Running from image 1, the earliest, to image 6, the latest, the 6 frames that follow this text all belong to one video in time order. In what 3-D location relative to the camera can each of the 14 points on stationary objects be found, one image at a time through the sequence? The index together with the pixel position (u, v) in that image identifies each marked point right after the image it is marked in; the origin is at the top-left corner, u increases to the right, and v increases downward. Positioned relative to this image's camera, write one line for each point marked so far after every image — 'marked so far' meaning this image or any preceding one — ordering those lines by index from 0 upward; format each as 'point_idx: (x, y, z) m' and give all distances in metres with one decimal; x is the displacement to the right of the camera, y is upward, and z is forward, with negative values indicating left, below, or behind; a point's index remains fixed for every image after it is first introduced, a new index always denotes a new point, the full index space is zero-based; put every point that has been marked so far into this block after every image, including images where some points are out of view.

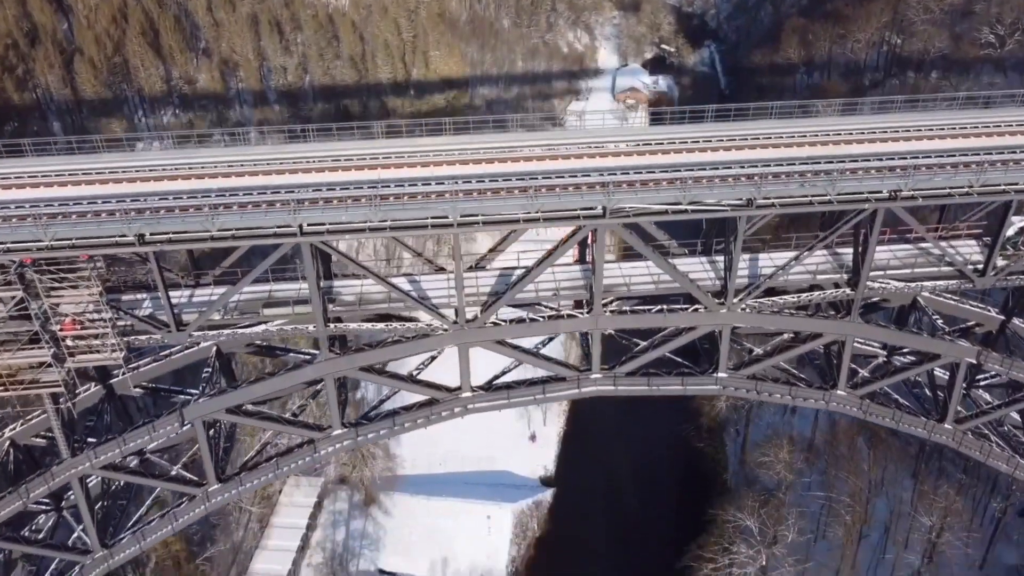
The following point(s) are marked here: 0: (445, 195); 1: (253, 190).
0: (-1.7, +2.4, +19.4) m
1: (-6.9, +2.5, +19.7) m
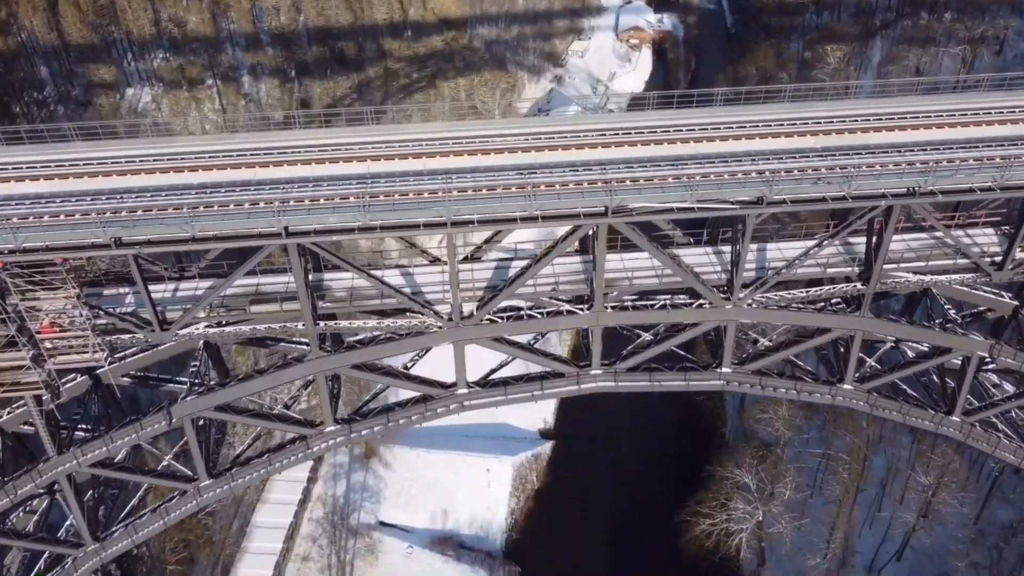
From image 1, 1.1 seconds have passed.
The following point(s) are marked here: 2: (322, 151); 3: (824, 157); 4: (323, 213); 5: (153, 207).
0: (-1.8, +2.3, +18.3) m
1: (-6.9, +2.4, +18.6) m
2: (-5.1, +3.7, +20.2) m
3: (+8.1, +3.4, +19.2) m
4: (-4.5, +1.8, +17.7) m
5: (-8.8, +2.0, +18.0) m
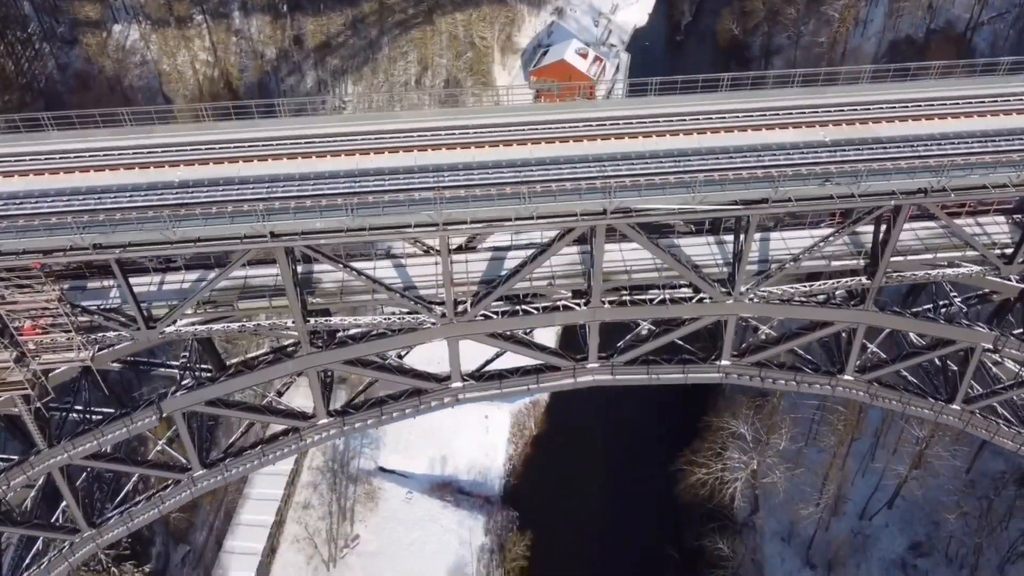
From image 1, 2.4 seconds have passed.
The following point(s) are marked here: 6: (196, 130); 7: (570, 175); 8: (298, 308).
0: (-1.9, +2.2, +17.5) m
1: (-7.1, +2.4, +17.8) m
2: (-5.3, +3.8, +19.3) m
3: (+8.0, +3.4, +18.3) m
4: (-4.7, +1.6, +17.0) m
5: (-9.0, +1.9, +17.3) m
6: (-8.6, +4.3, +20.1) m
7: (+1.4, +2.7, +17.8) m
8: (-5.7, -0.5, +19.3) m
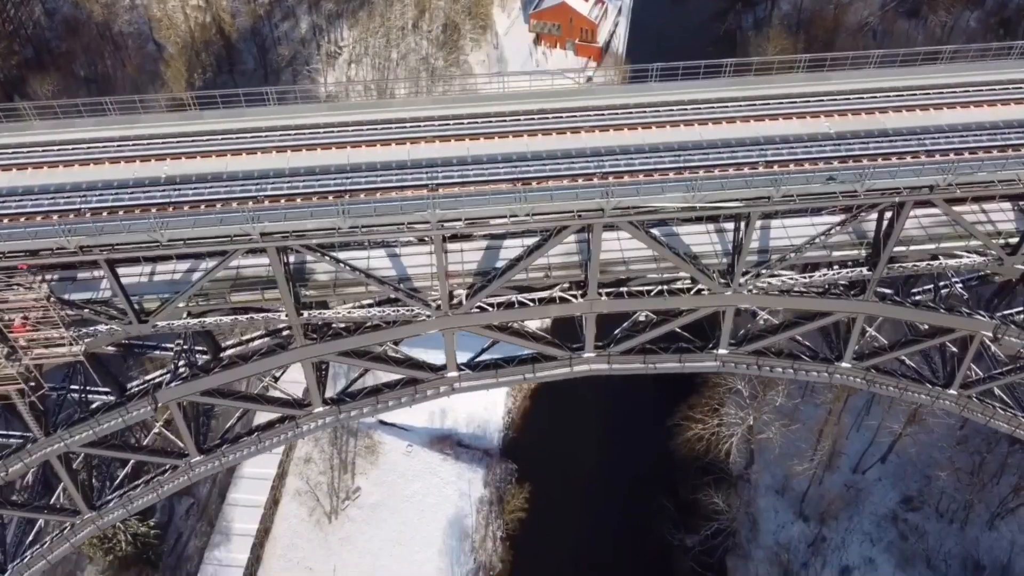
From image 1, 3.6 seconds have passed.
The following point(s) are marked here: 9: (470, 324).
0: (-2.0, +2.2, +17.0) m
1: (-7.2, +2.4, +17.3) m
2: (-5.4, +3.9, +18.7) m
3: (+7.9, +3.4, +17.7) m
4: (-4.8, +1.6, +16.6) m
5: (-9.1, +1.9, +16.8) m
6: (-8.7, +4.5, +19.4) m
7: (+1.3, +2.7, +17.2) m
8: (-5.8, -0.4, +19.1) m
9: (-1.1, -0.9, +19.9) m
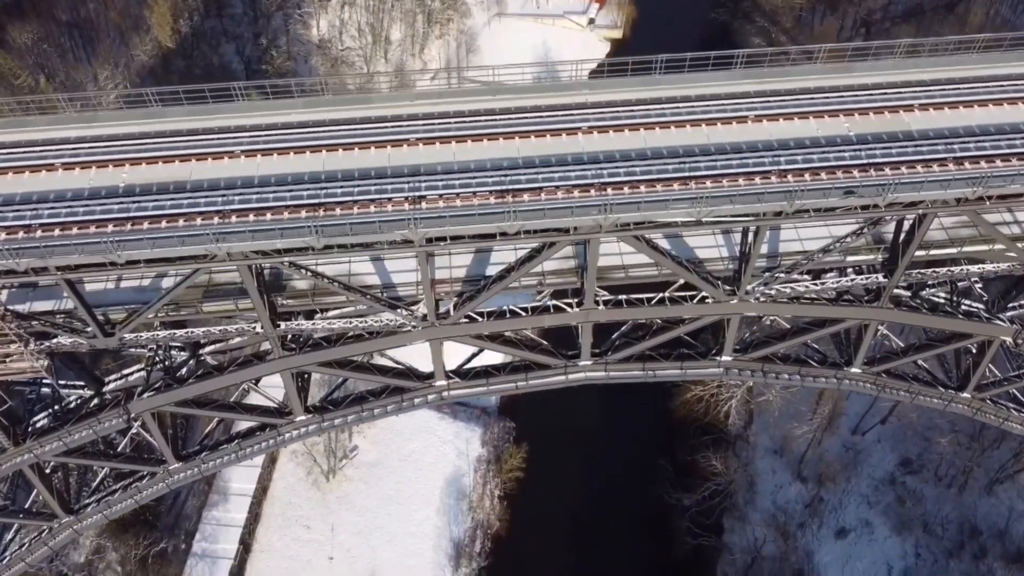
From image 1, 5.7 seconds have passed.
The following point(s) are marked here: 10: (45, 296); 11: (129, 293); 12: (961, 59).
0: (-2.3, +1.7, +15.5) m
1: (-7.4, +1.9, +15.8) m
2: (-5.6, +3.5, +17.1) m
3: (+7.6, +3.0, +16.1) m
4: (-5.0, +1.1, +15.1) m
5: (-9.3, +1.4, +15.4) m
6: (-8.9, +4.2, +17.8) m
7: (+1.1, +2.3, +15.7) m
8: (-6.0, -0.7, +17.8) m
9: (-1.4, -1.2, +18.6) m
10: (-12.0, -0.2, +18.8) m
11: (-9.9, -0.1, +18.9) m
12: (+11.4, +5.8, +18.3) m
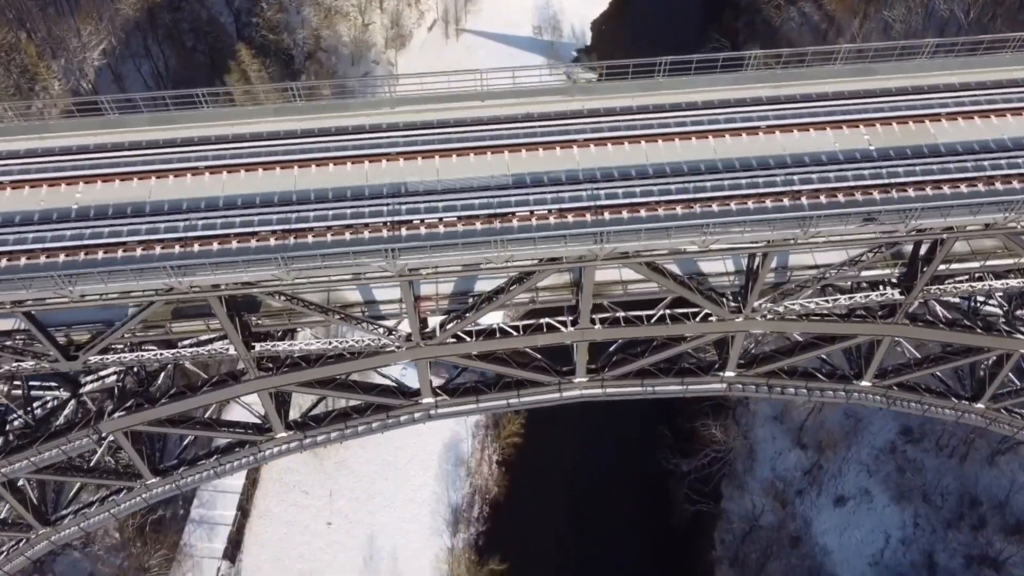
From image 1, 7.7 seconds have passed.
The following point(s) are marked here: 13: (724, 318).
0: (-2.5, +1.1, +14.1) m
1: (-7.7, +1.3, +14.5) m
2: (-5.9, +3.0, +15.6) m
3: (+7.4, +2.4, +14.7) m
4: (-5.3, +0.4, +13.8) m
5: (-9.5, +0.7, +14.0) m
6: (-9.2, +3.7, +16.2) m
7: (+0.8, +1.6, +14.3) m
8: (-6.3, -1.2, +16.6) m
9: (-1.6, -1.6, +17.4) m
10: (-12.3, -0.6, +17.6) m
11: (-10.1, -0.5, +17.7) m
12: (+11.2, +5.3, +16.6) m
13: (+5.0, -0.8, +17.2) m
